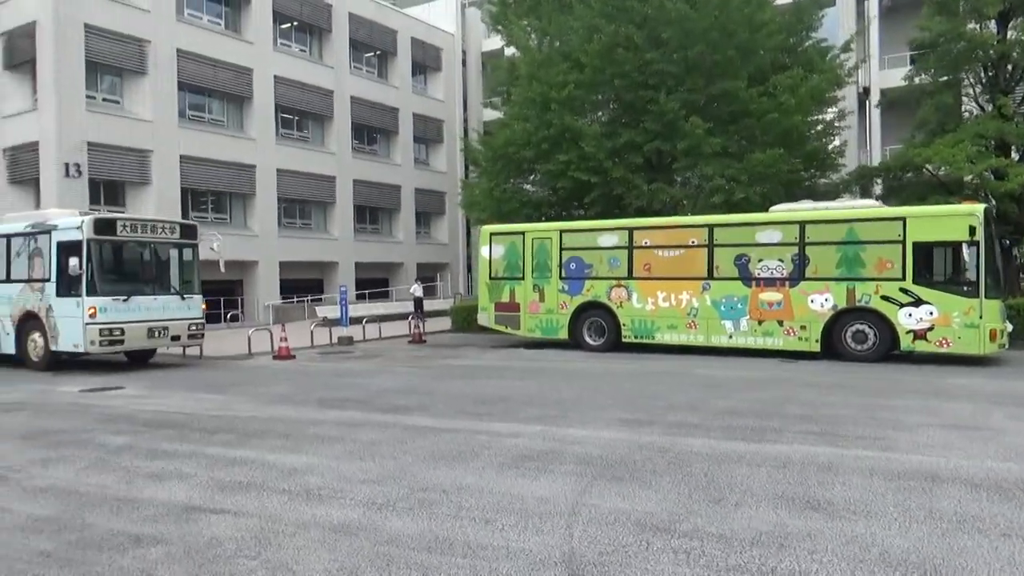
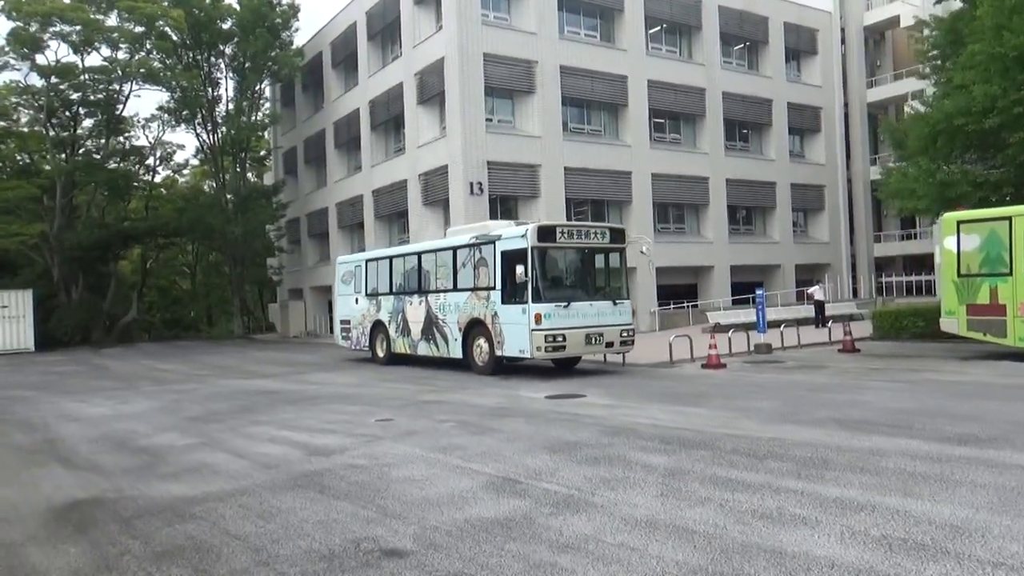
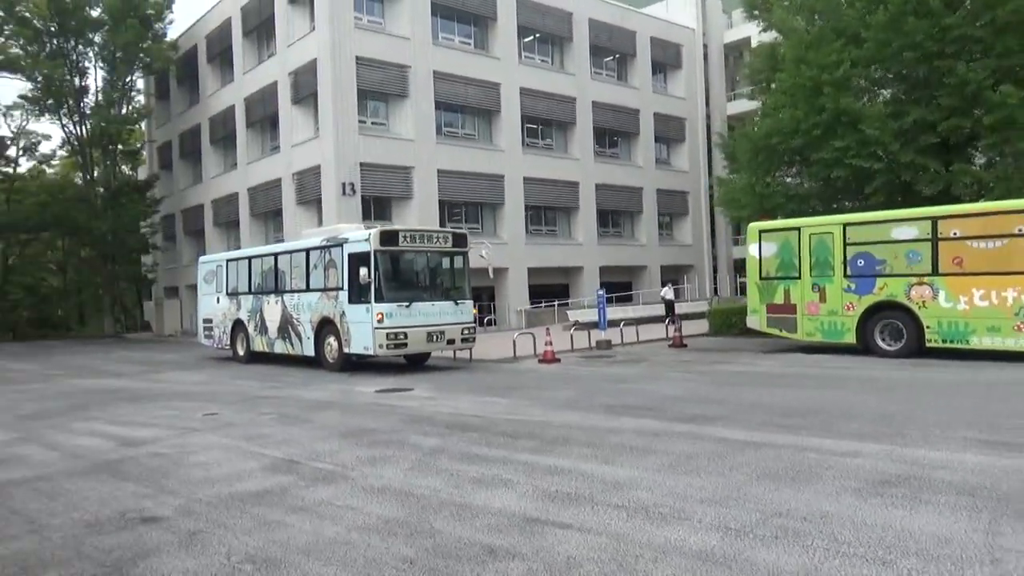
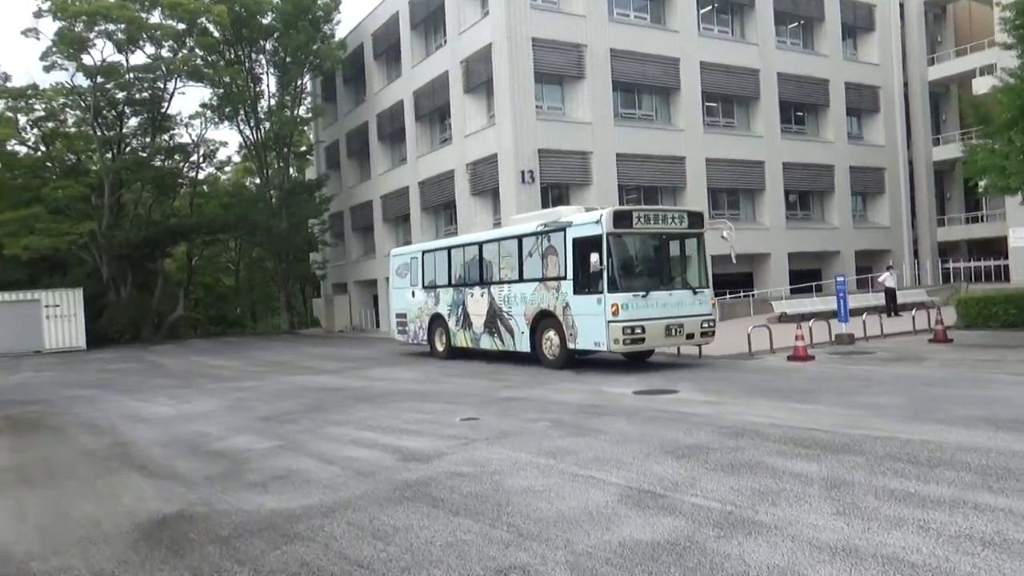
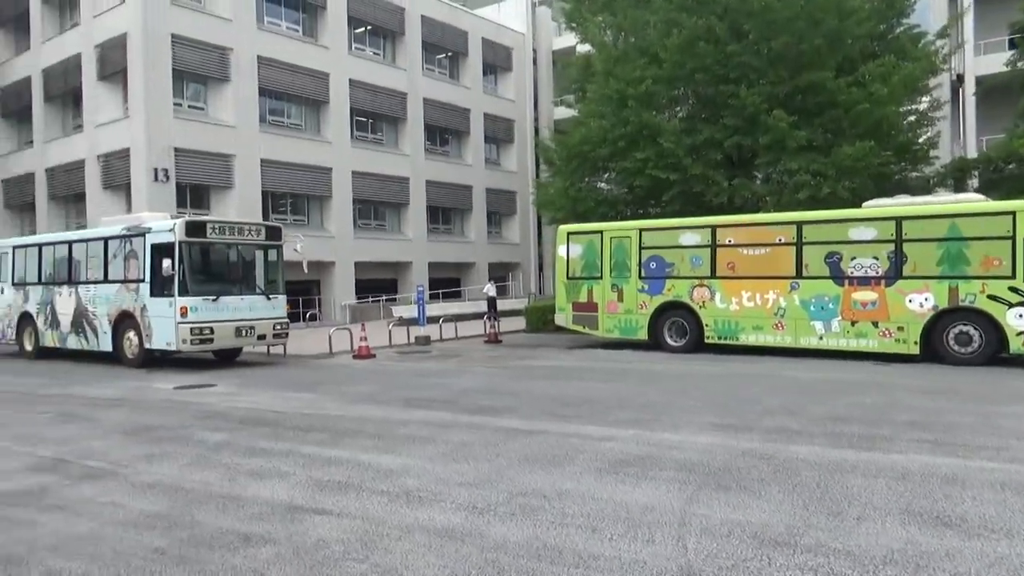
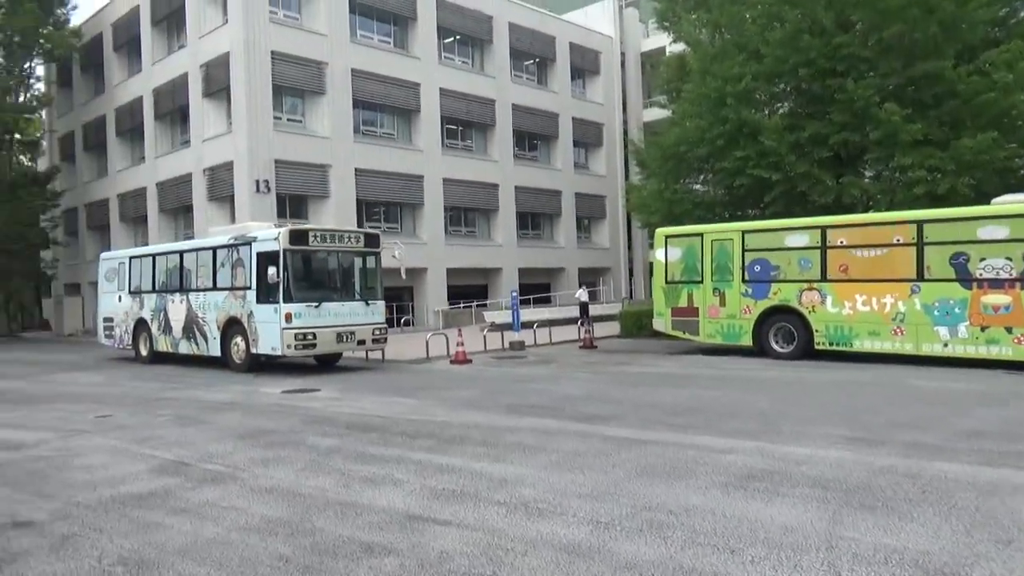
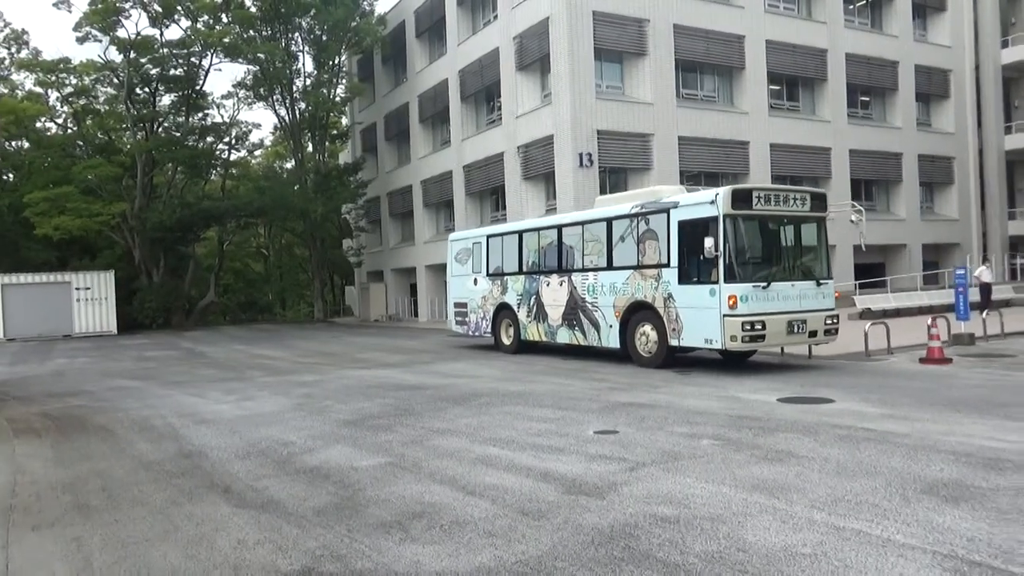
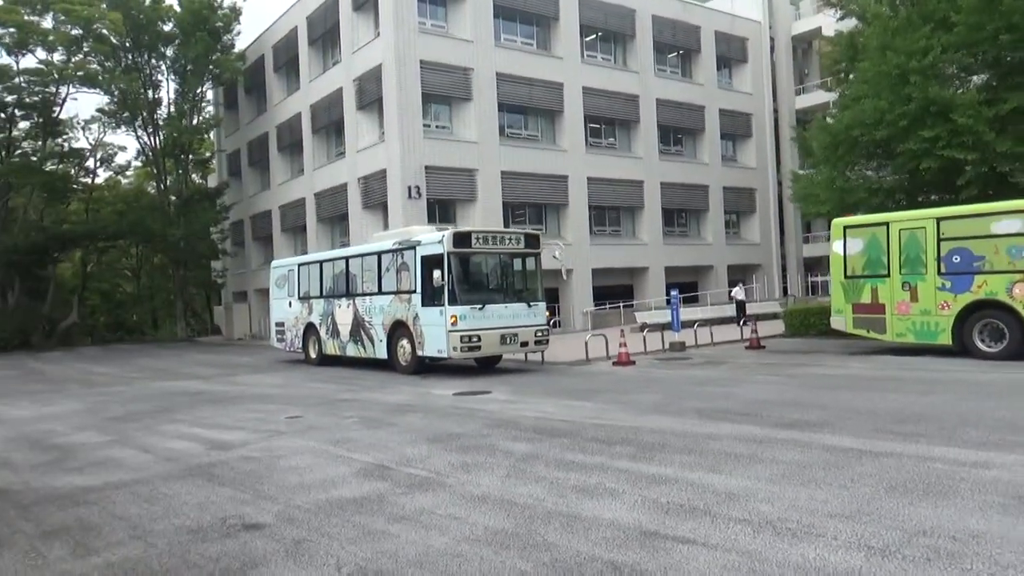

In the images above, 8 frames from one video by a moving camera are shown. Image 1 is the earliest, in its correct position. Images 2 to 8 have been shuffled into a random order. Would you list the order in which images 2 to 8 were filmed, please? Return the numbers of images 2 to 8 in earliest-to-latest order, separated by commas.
5, 6, 3, 8, 2, 4, 7
